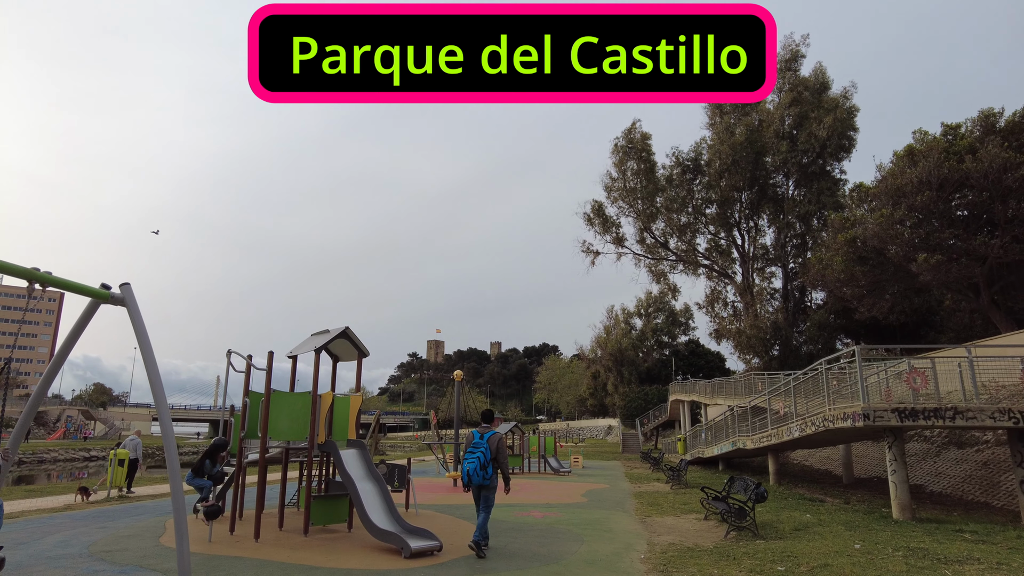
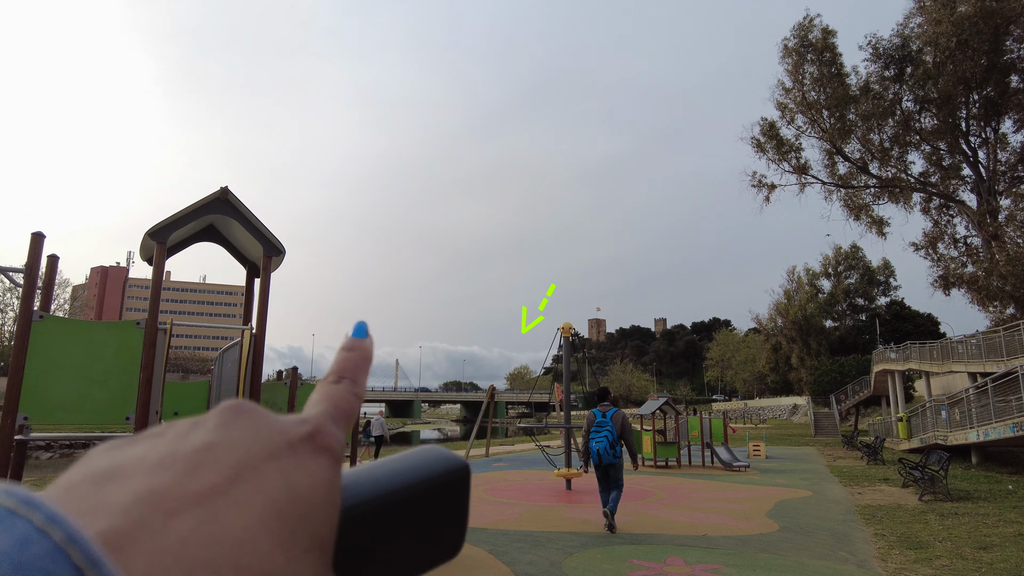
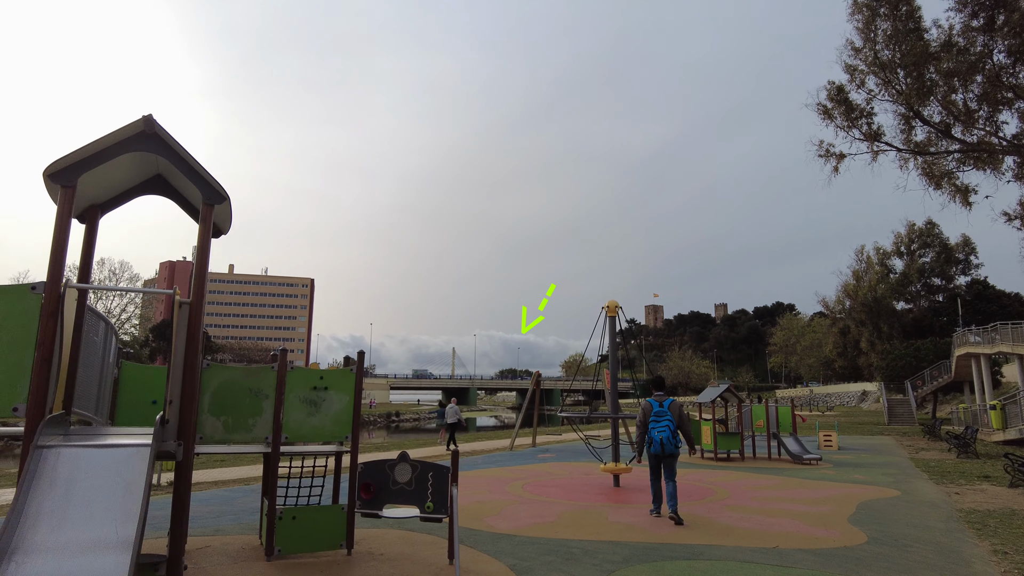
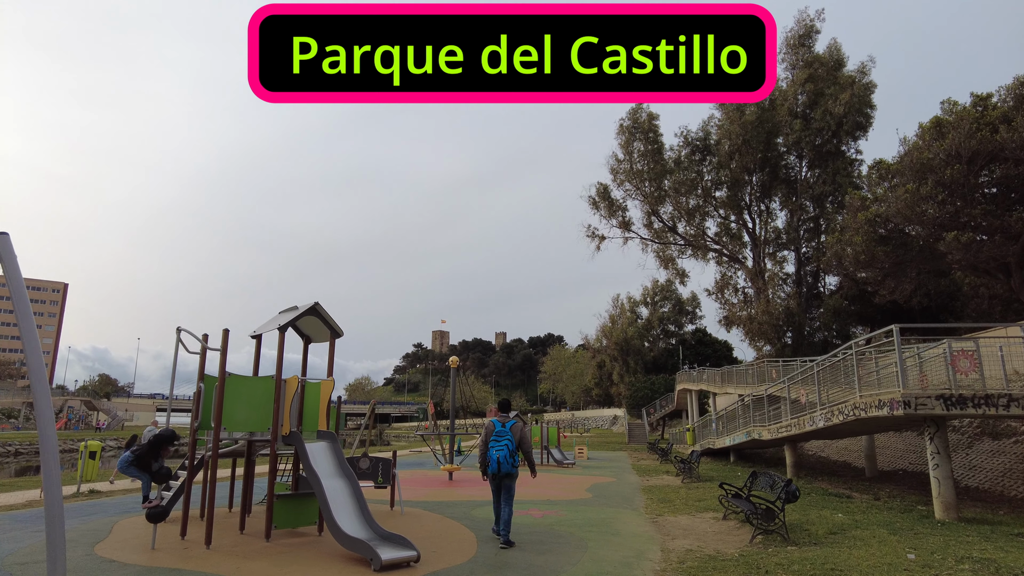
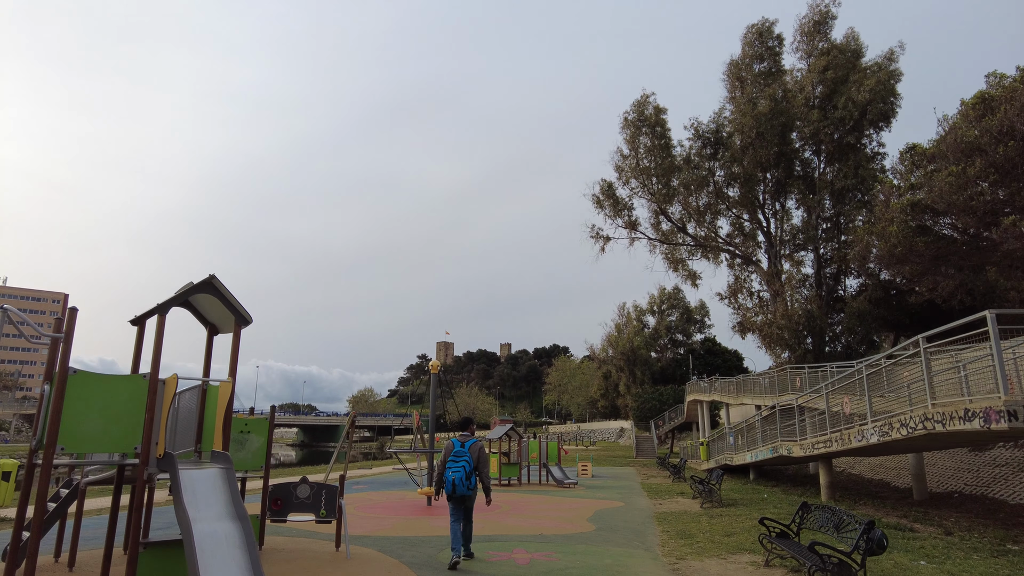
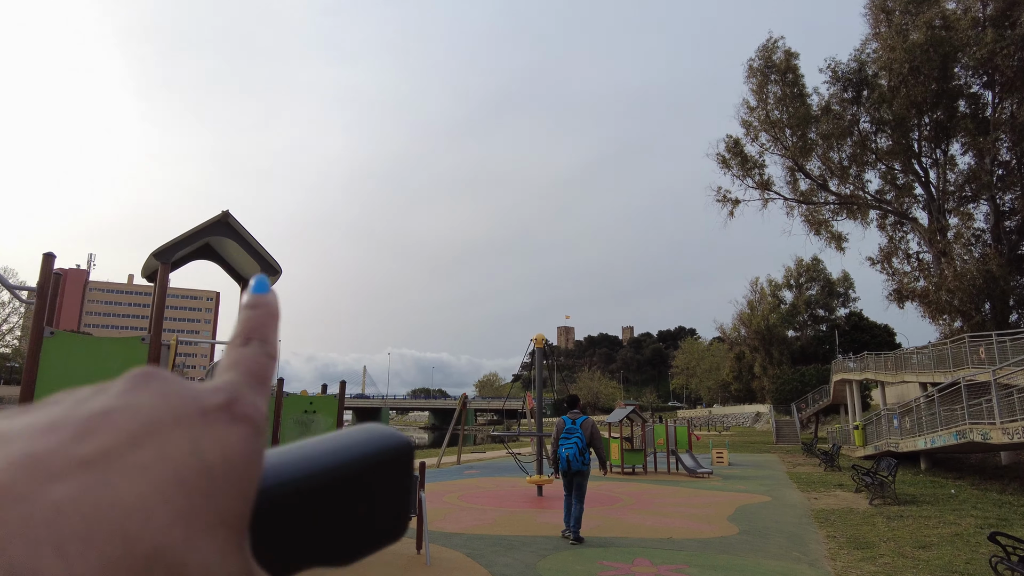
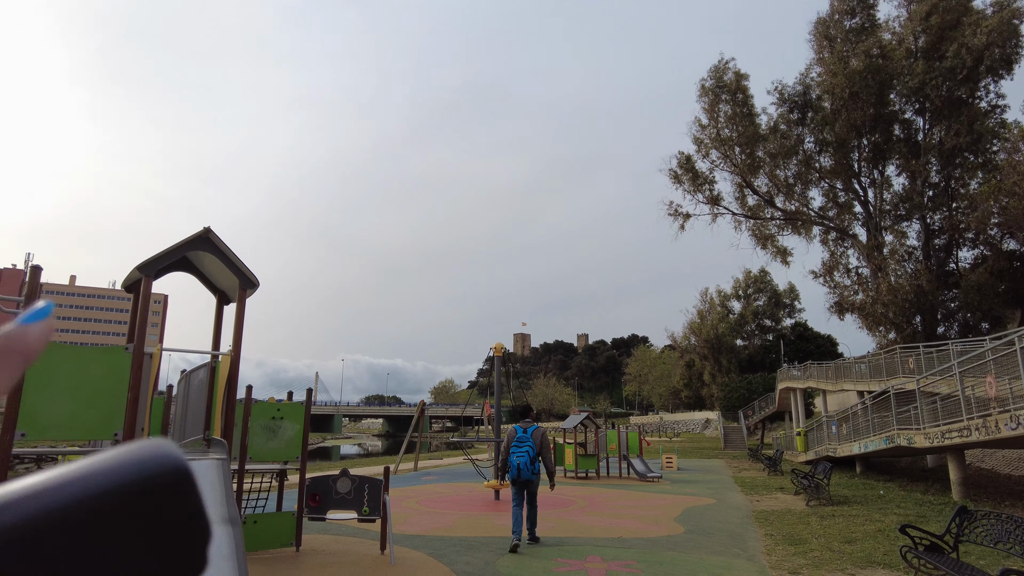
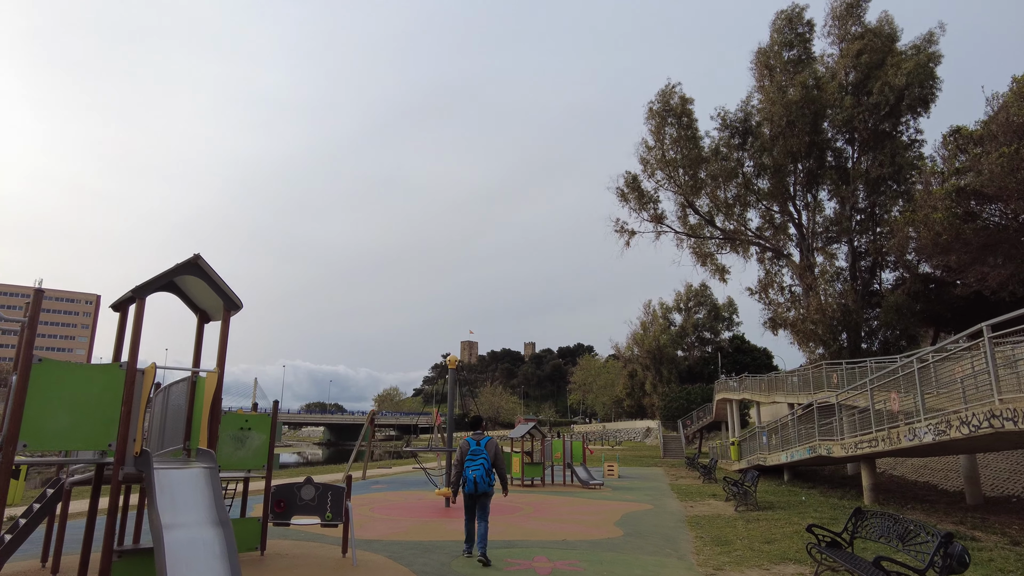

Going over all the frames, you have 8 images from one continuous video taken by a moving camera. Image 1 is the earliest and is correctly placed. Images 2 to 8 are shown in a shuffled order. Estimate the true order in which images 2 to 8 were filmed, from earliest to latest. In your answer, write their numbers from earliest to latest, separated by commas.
4, 5, 8, 7, 6, 2, 3
